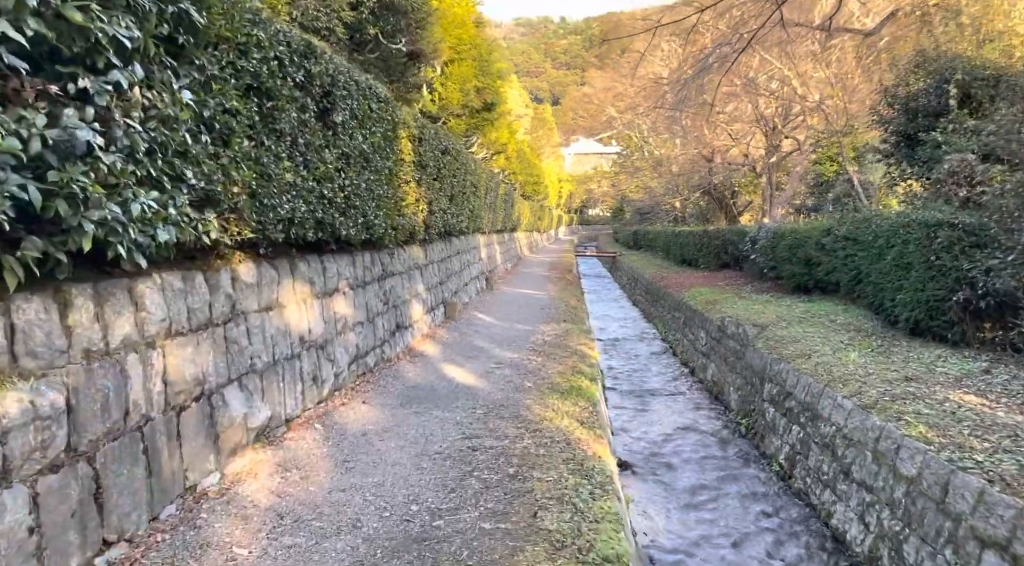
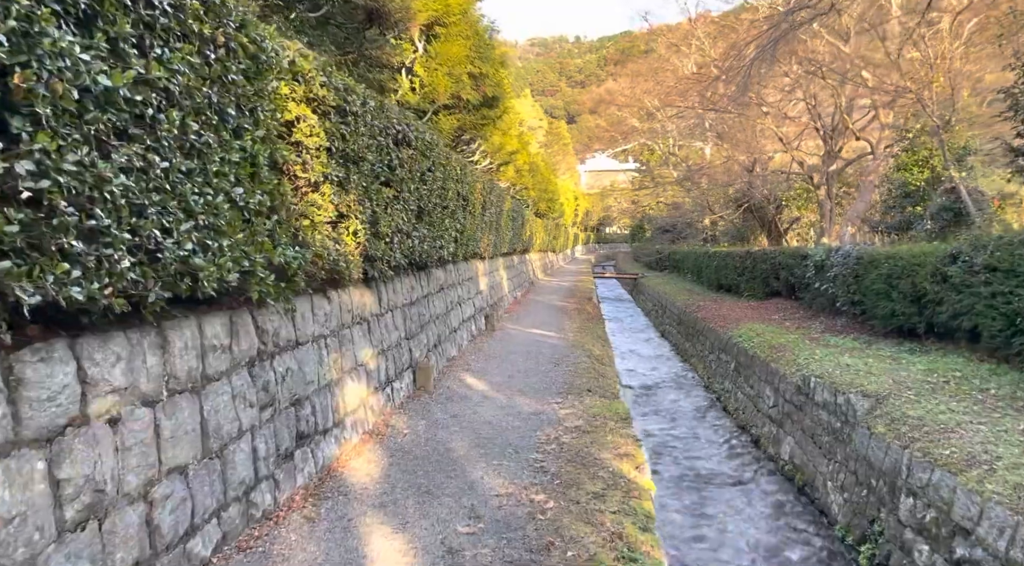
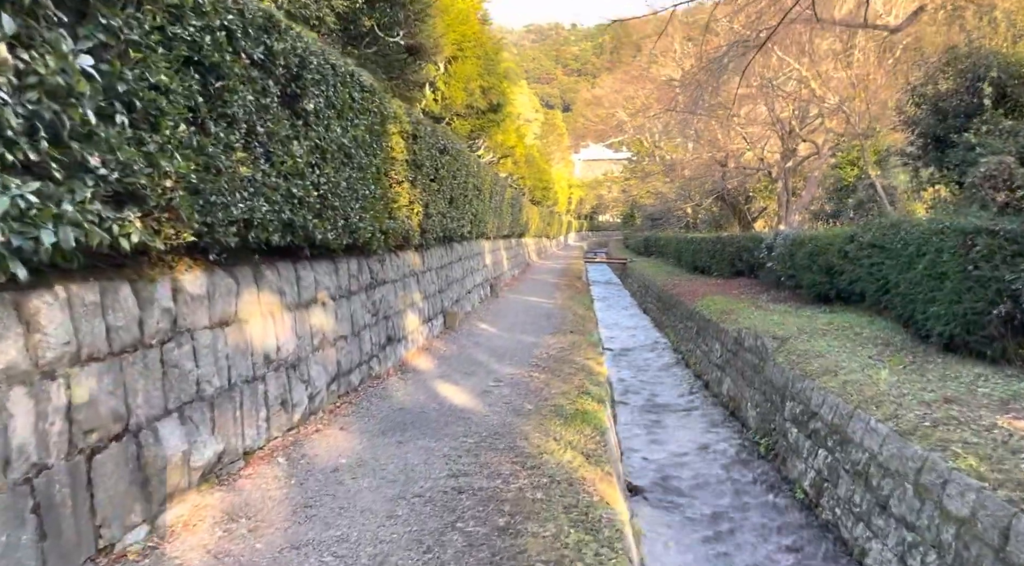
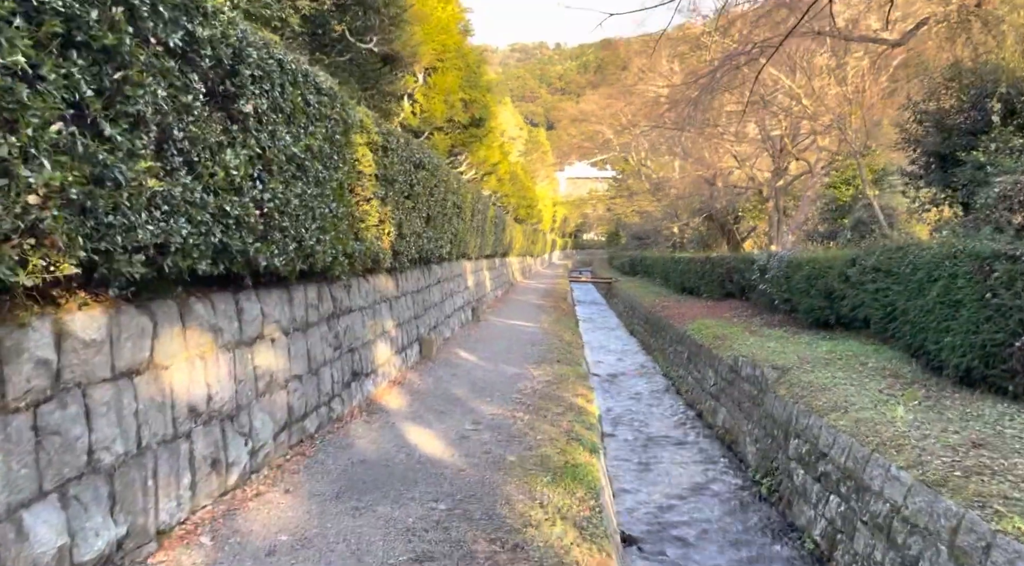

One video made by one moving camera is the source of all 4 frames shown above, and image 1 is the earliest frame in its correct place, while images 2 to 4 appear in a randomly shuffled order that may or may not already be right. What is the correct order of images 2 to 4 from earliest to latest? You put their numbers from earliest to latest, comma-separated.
3, 4, 2
